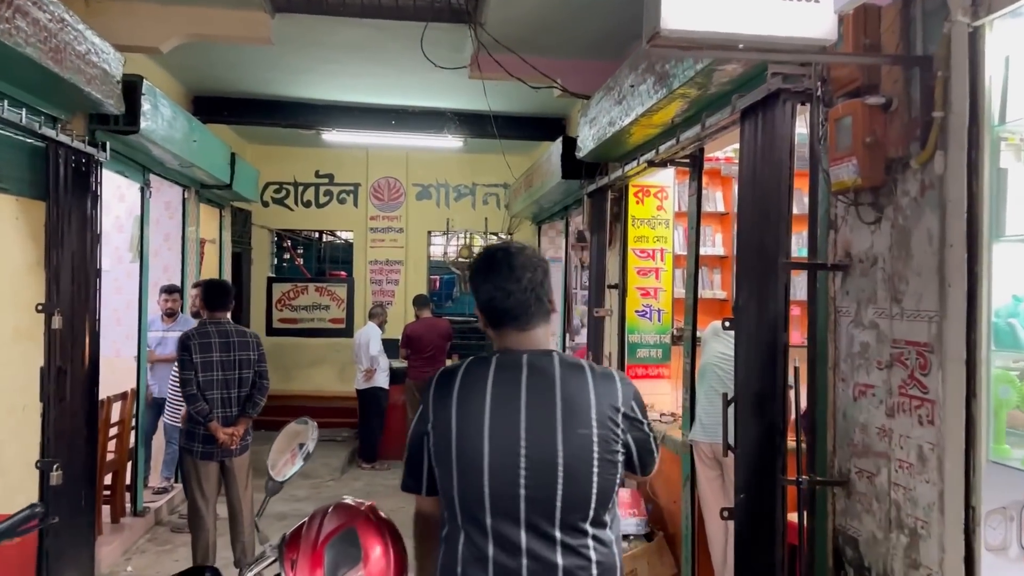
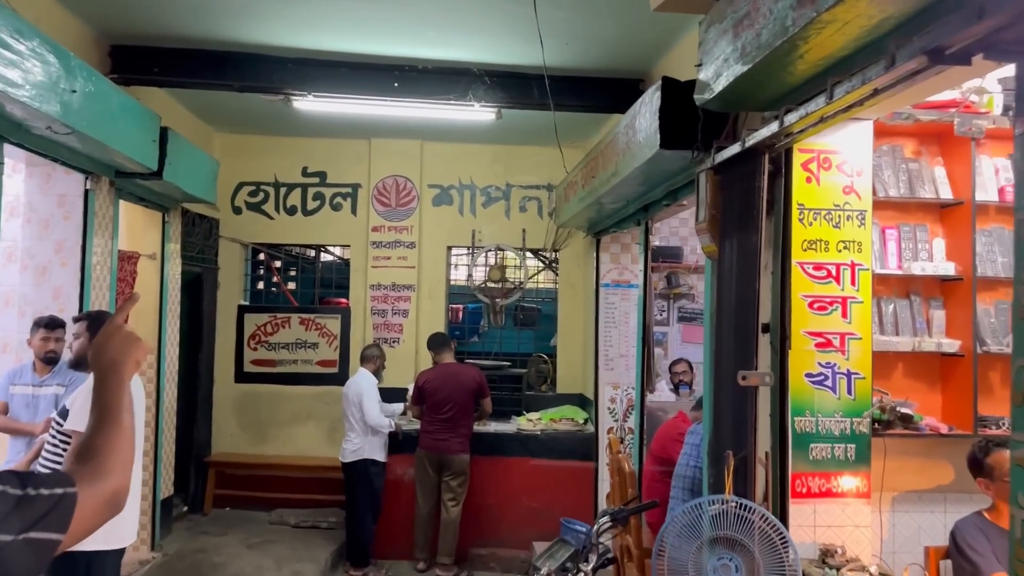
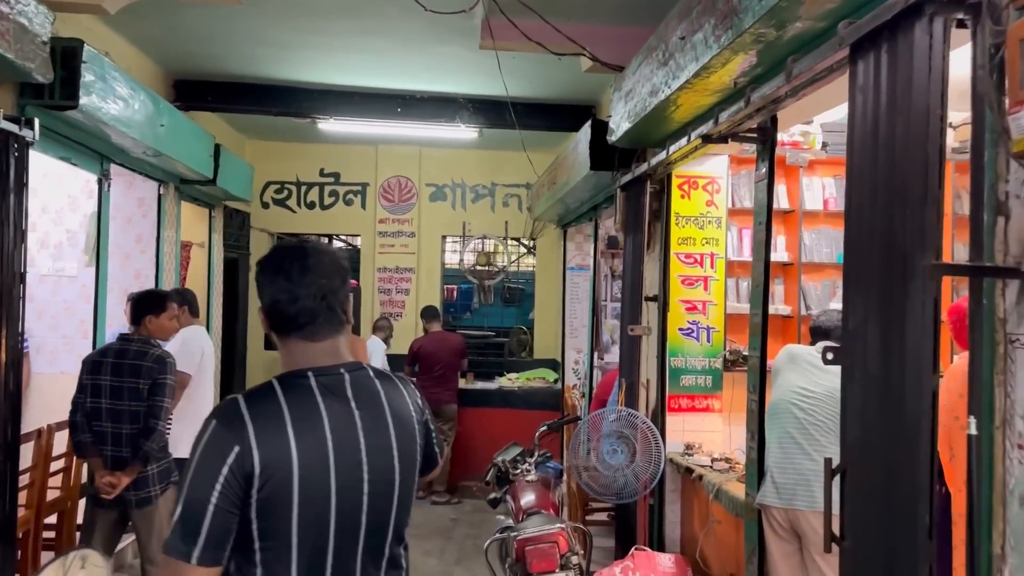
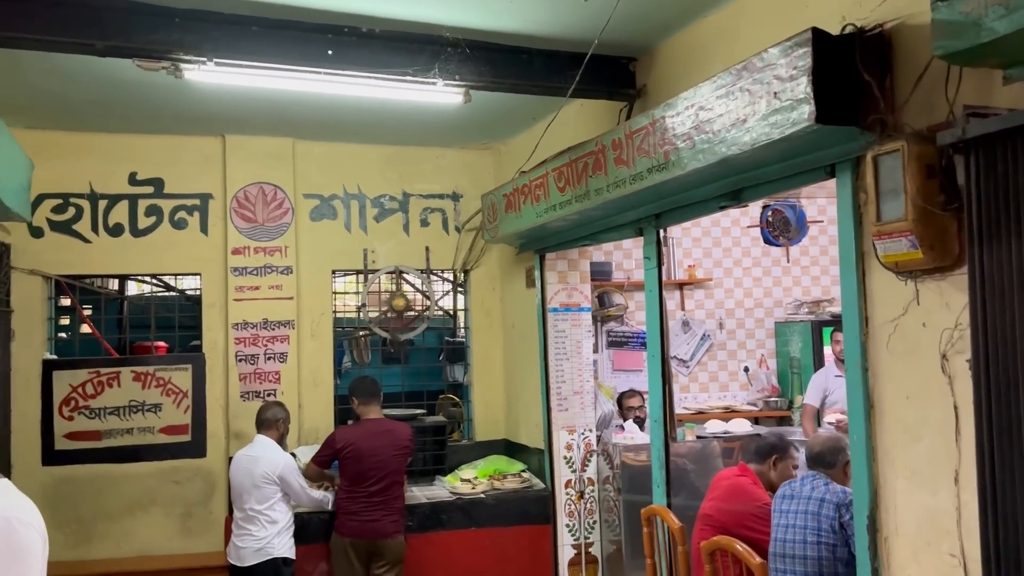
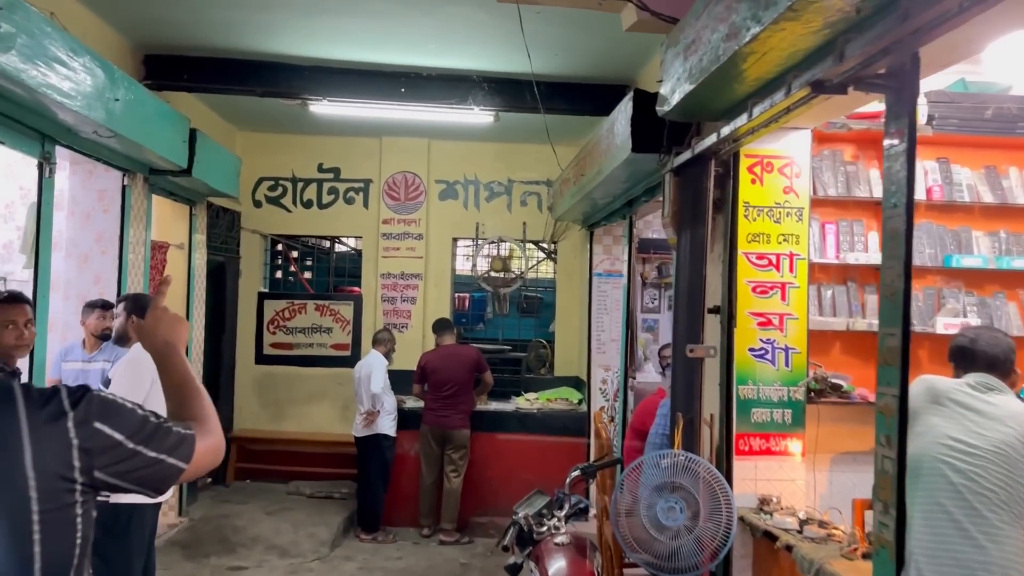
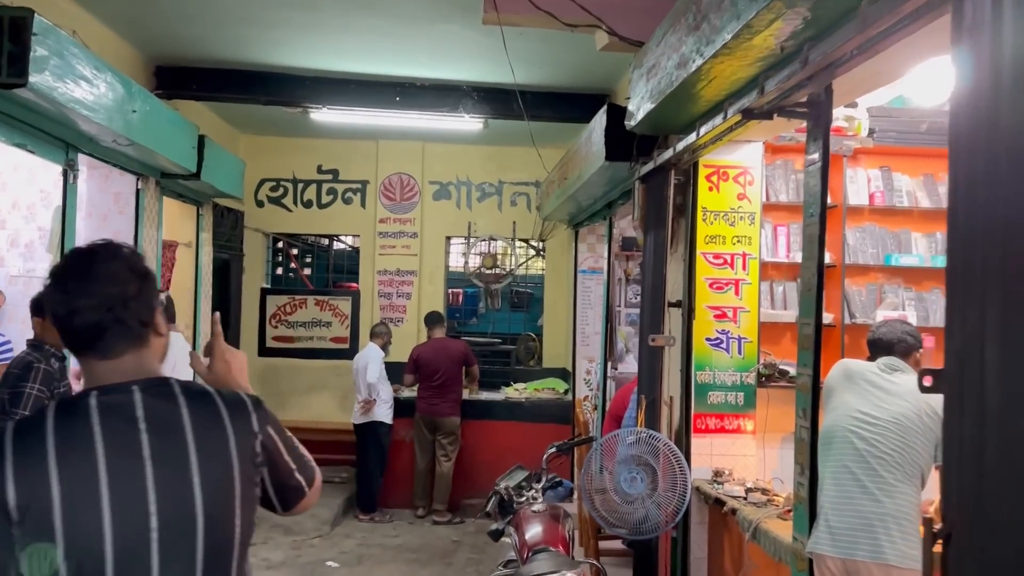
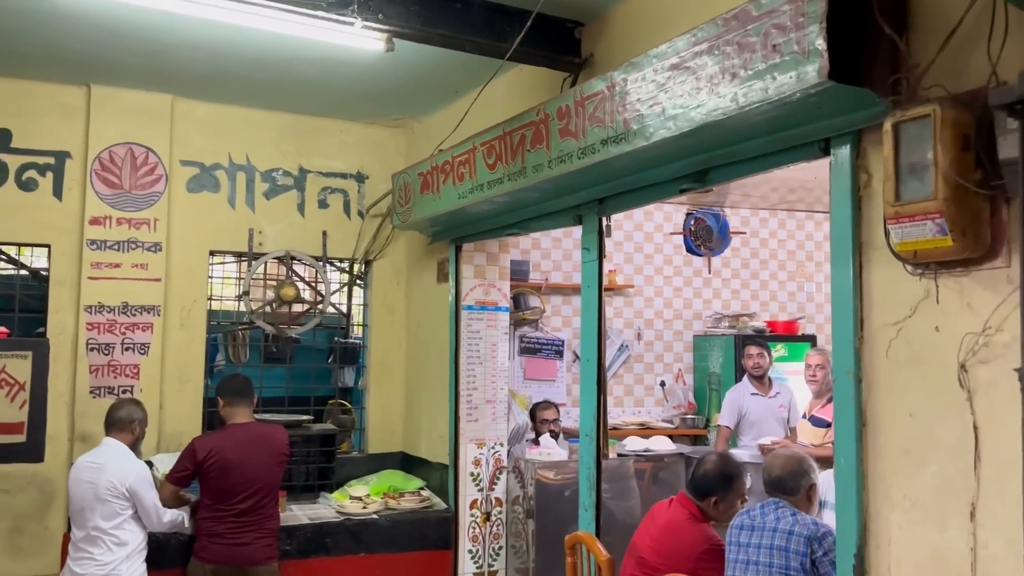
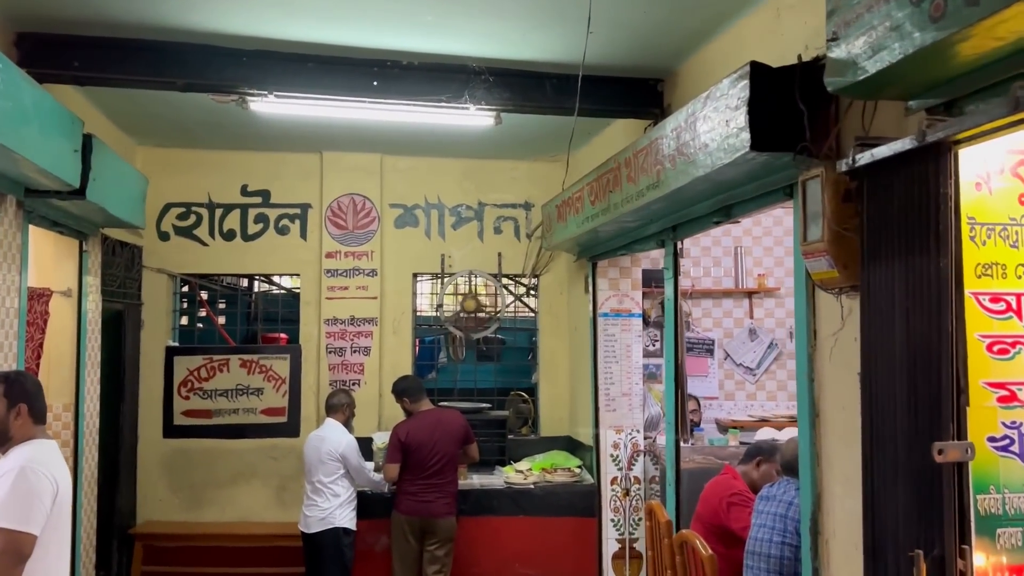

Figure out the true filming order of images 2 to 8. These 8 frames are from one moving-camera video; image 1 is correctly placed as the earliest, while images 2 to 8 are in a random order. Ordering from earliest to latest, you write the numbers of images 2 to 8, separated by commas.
3, 6, 5, 2, 8, 4, 7
